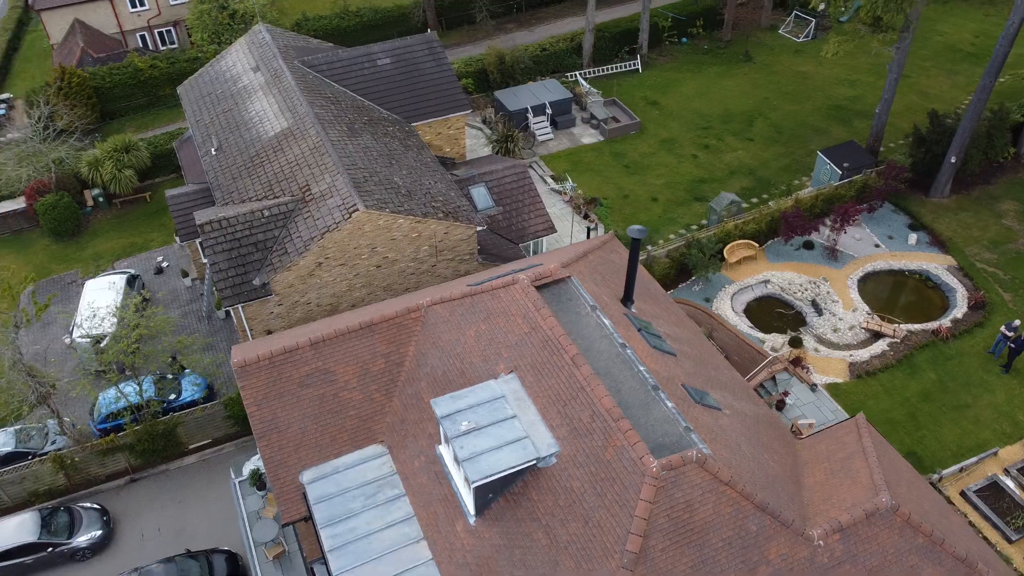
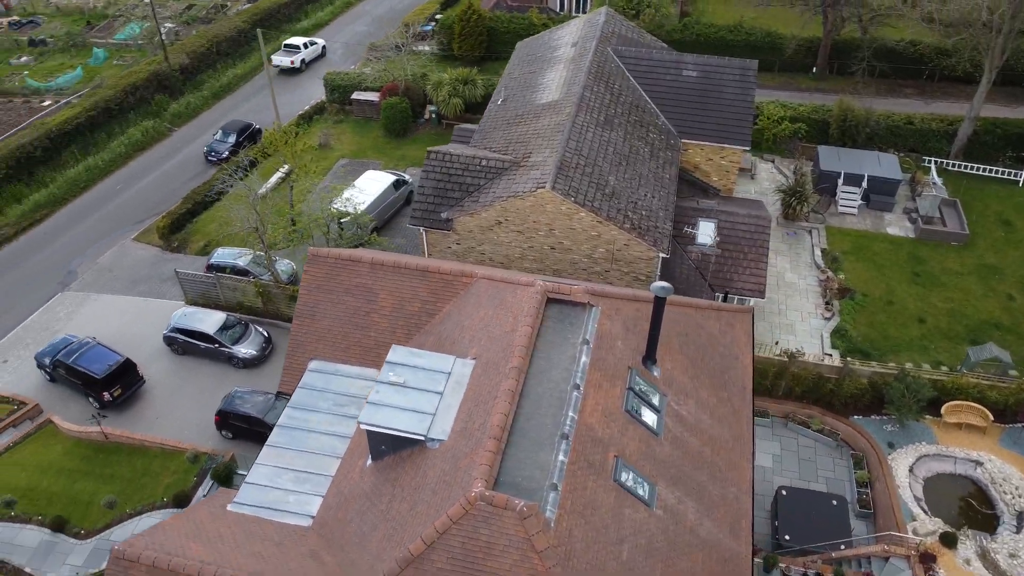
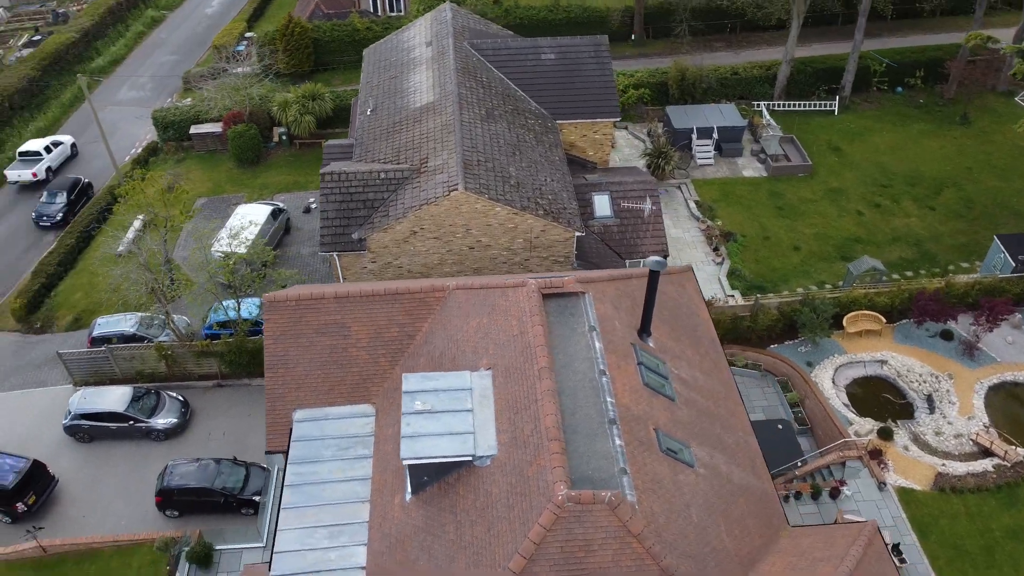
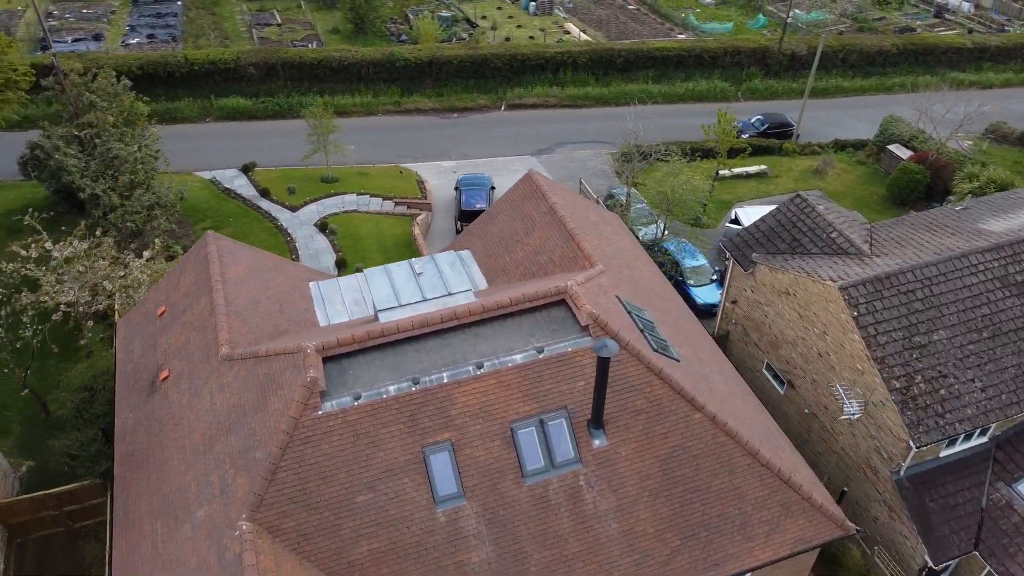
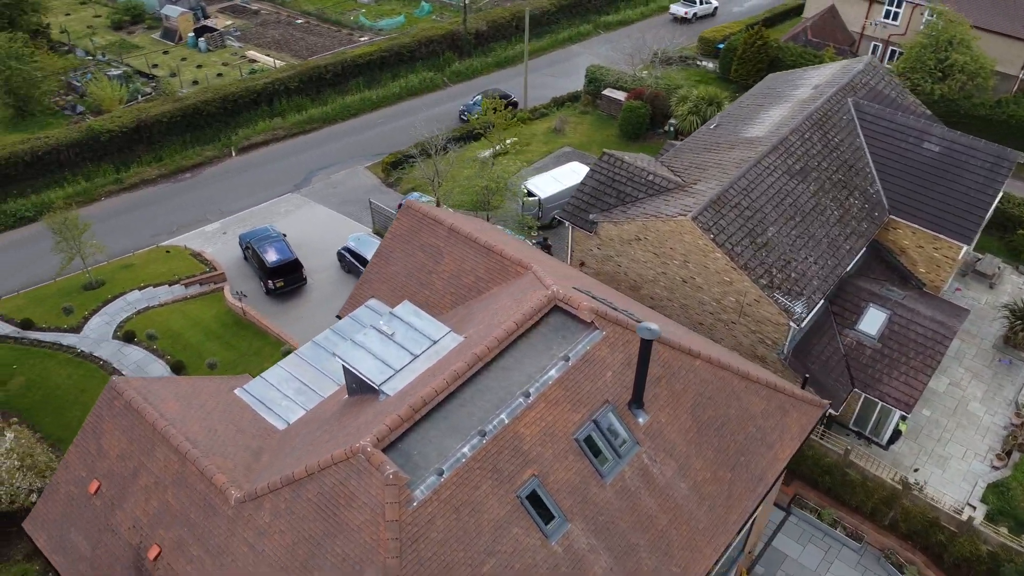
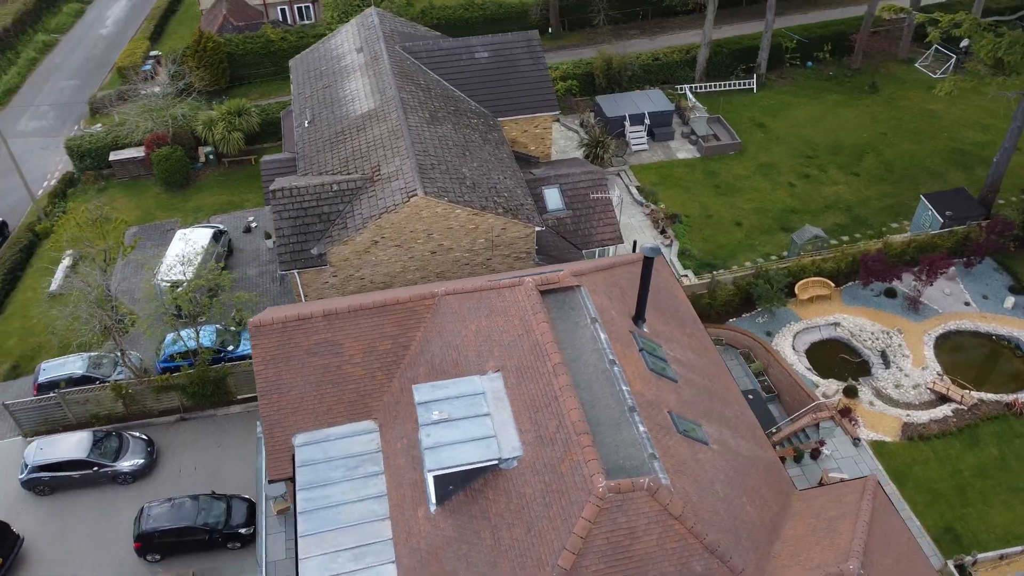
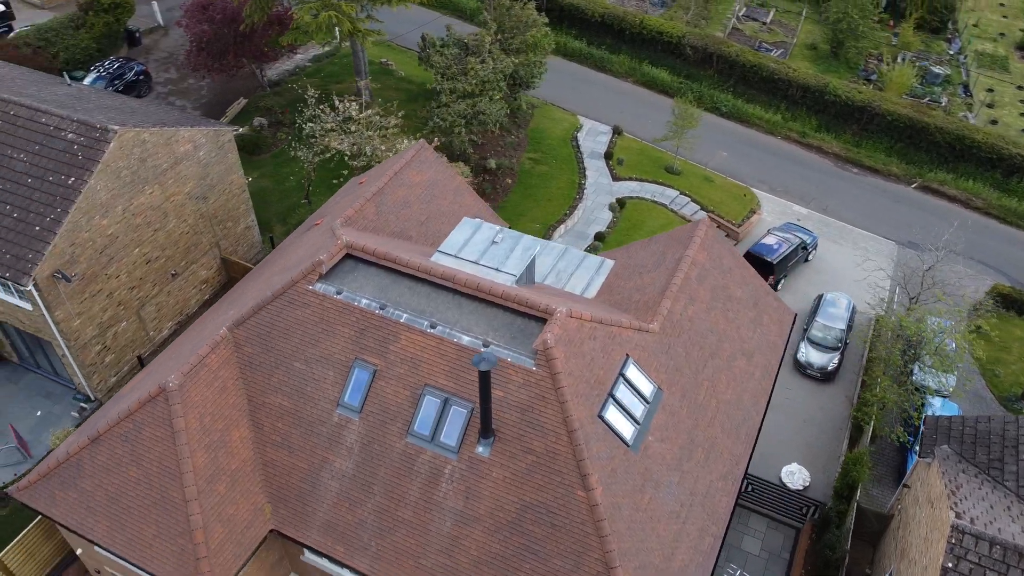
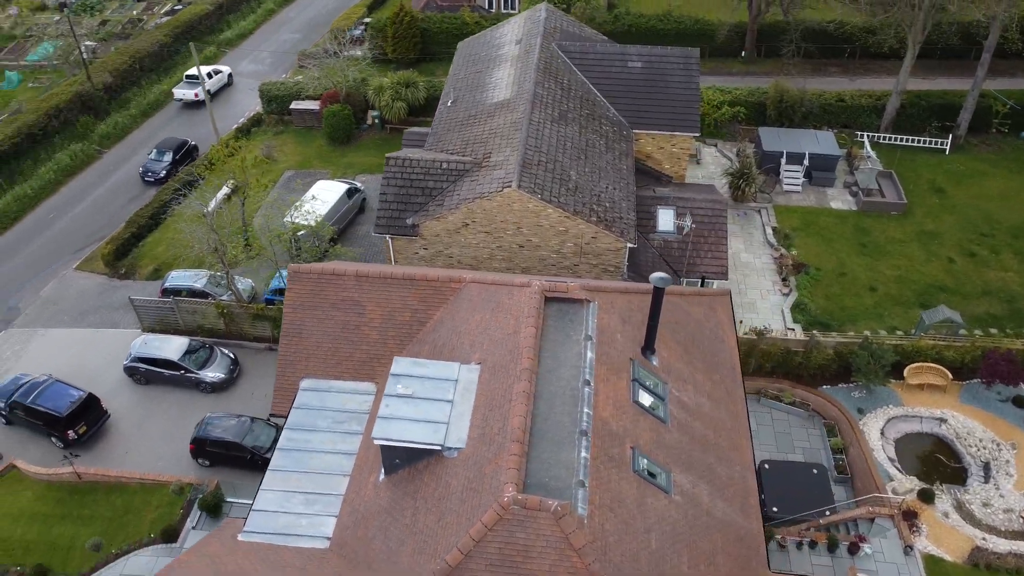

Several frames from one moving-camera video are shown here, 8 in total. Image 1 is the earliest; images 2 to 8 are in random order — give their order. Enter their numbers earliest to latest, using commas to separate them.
6, 3, 8, 2, 5, 4, 7
